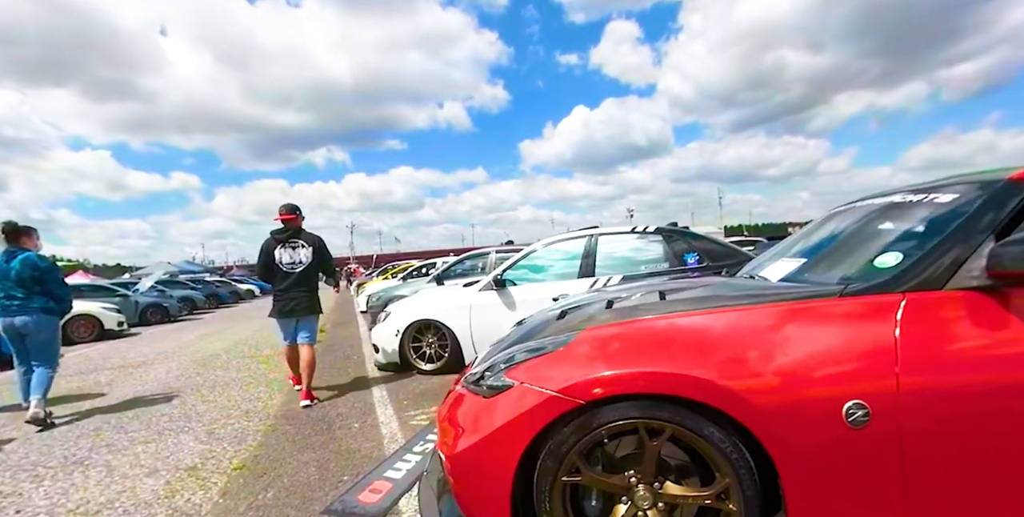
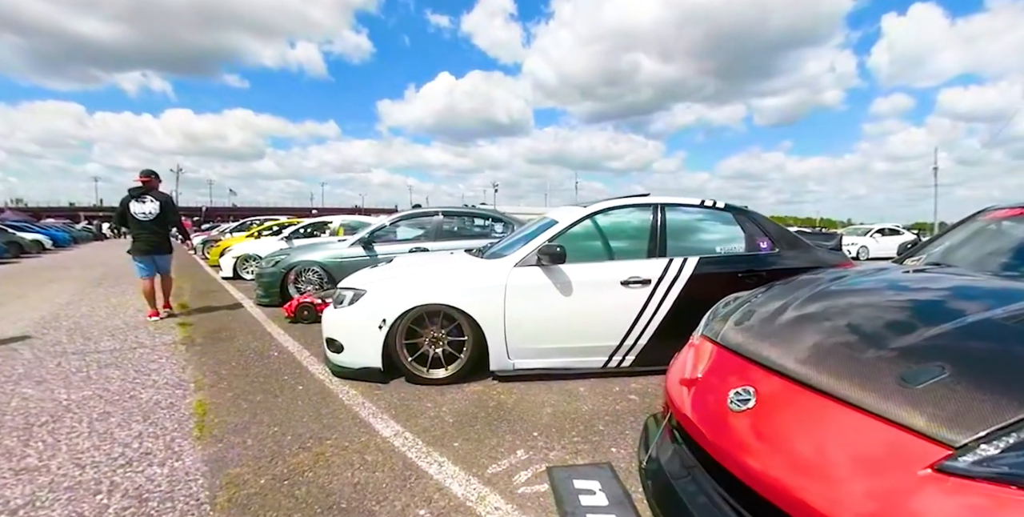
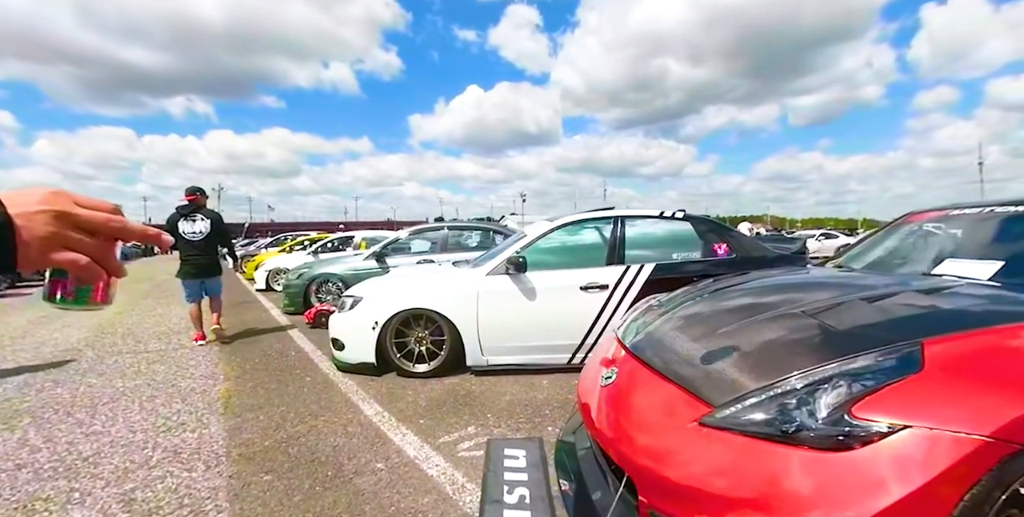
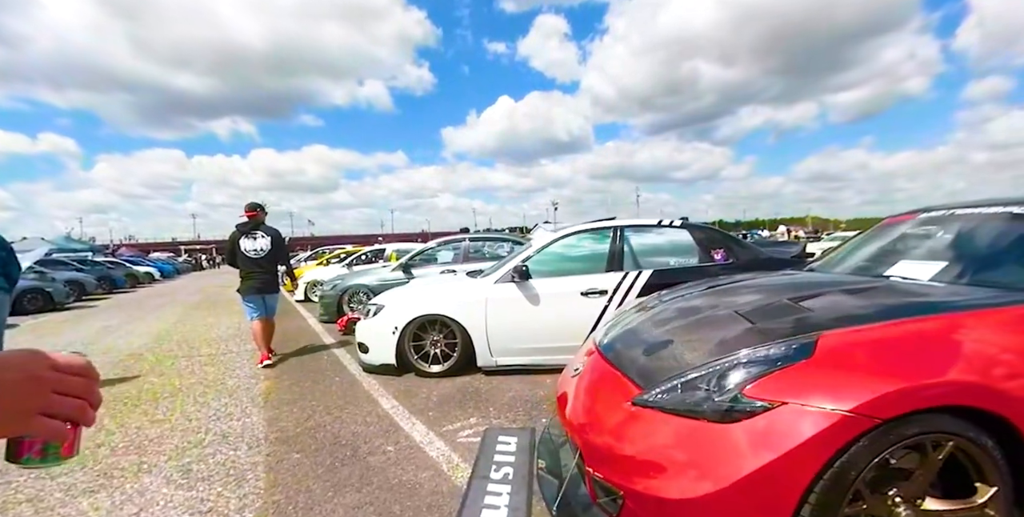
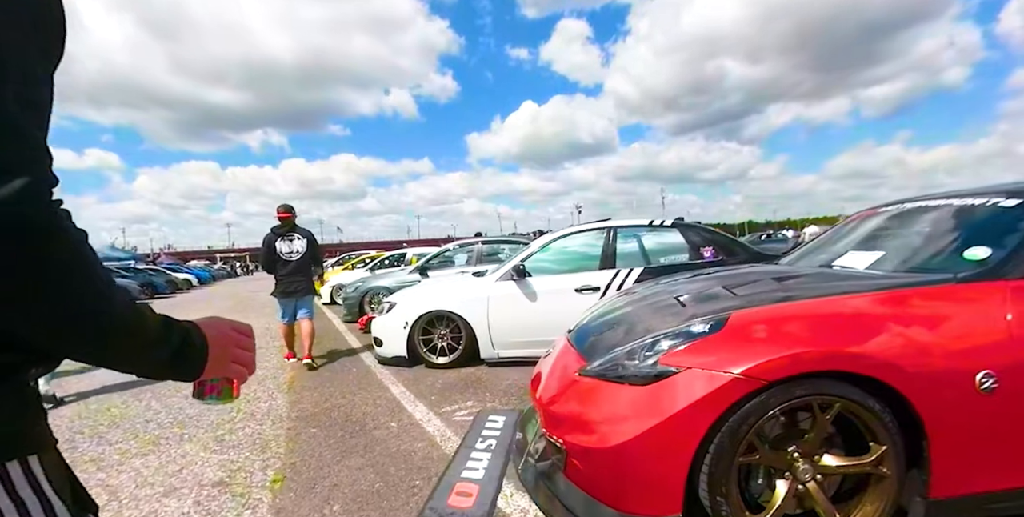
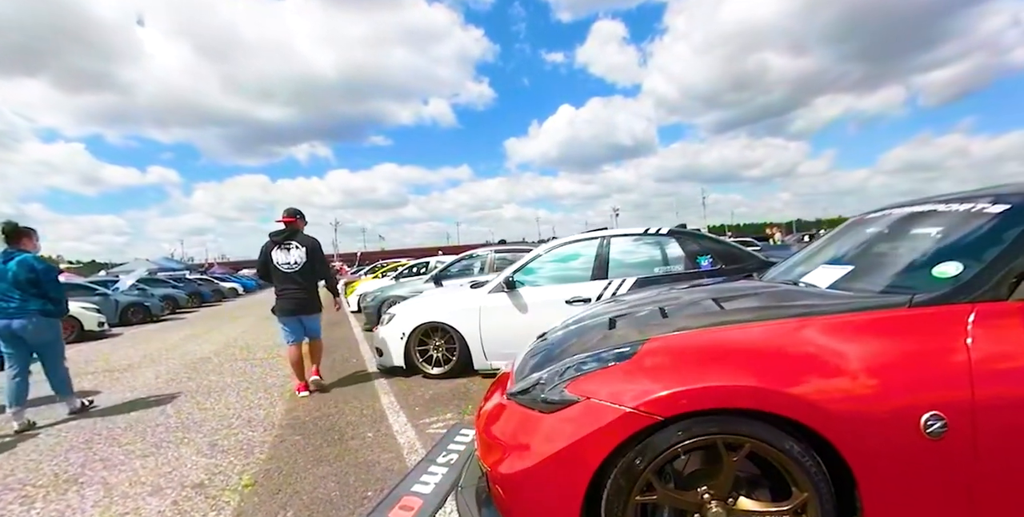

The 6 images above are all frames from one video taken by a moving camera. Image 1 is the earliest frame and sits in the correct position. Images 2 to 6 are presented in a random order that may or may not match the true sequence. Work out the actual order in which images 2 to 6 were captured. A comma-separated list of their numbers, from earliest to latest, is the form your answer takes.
6, 5, 4, 3, 2
